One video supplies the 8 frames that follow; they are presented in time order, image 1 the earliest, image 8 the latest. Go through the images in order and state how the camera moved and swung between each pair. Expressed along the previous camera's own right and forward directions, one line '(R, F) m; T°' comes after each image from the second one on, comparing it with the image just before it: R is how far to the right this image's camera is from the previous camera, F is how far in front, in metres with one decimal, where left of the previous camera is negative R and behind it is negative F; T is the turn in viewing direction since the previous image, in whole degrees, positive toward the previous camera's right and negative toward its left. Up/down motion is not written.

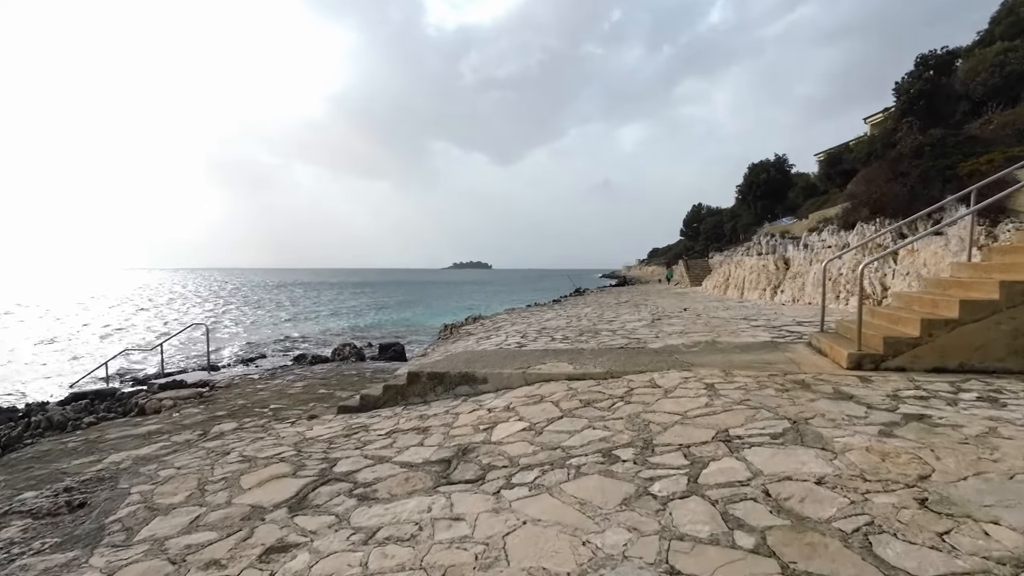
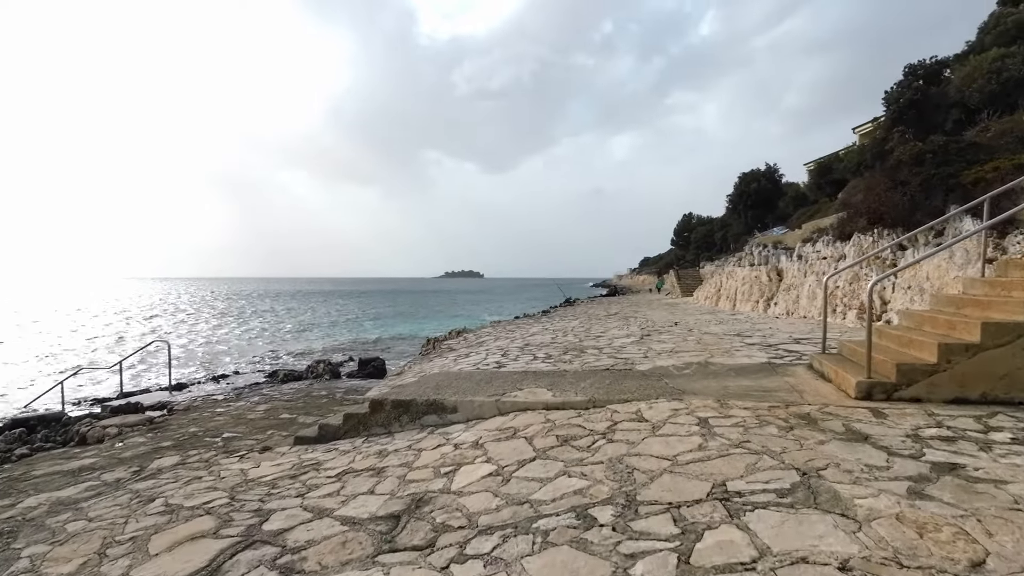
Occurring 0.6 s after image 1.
(+0.2, +0.5) m; +1°
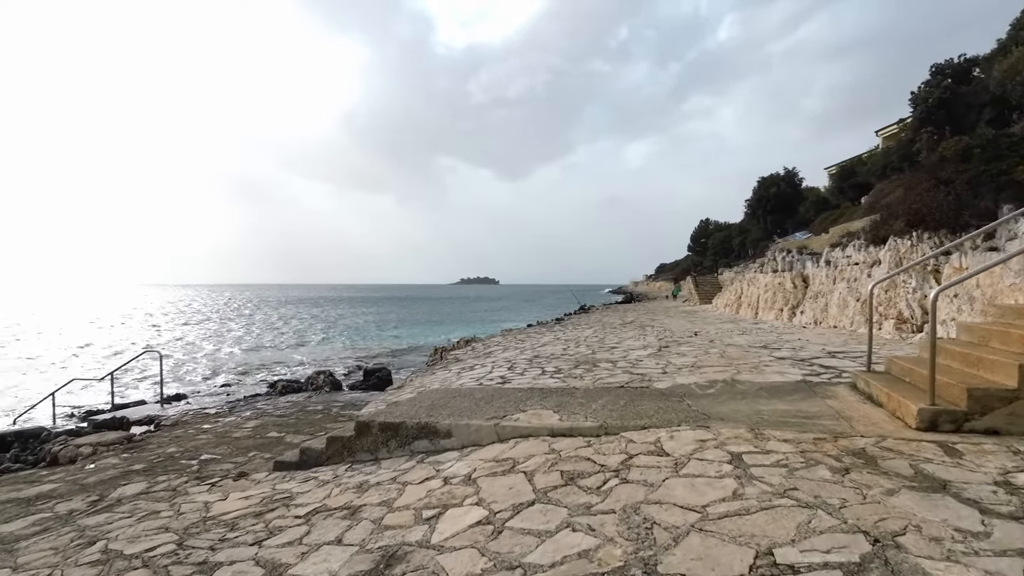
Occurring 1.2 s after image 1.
(+0.1, +0.5) m; -2°
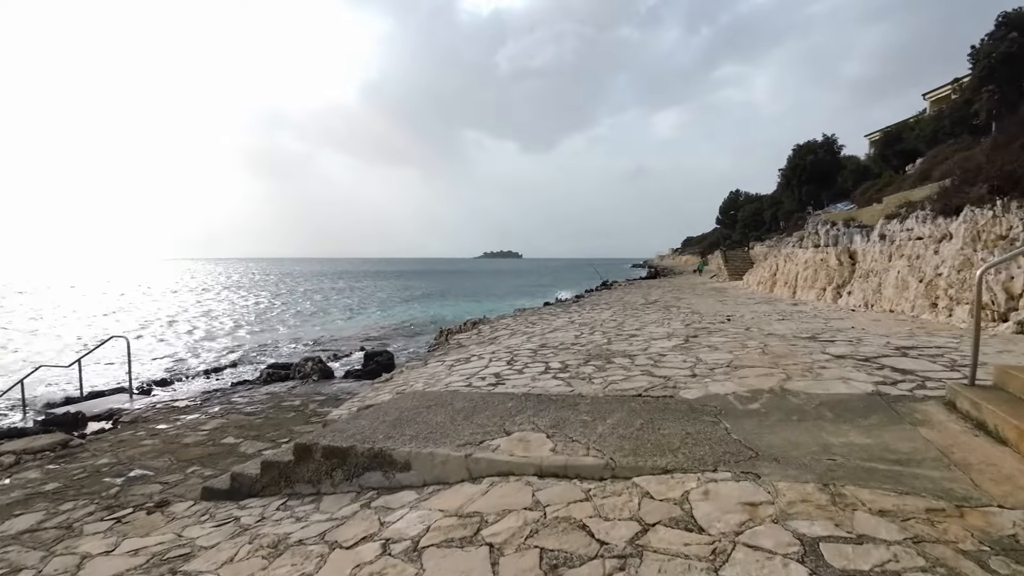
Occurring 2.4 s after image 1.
(+0.2, +1.0) m; -2°
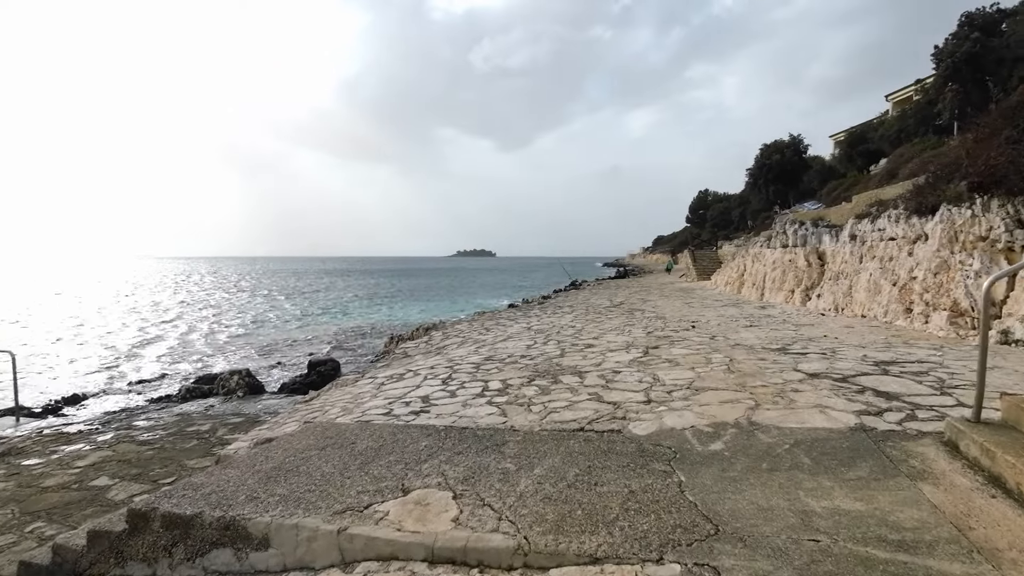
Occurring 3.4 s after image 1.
(+0.3, +0.7) m; +3°
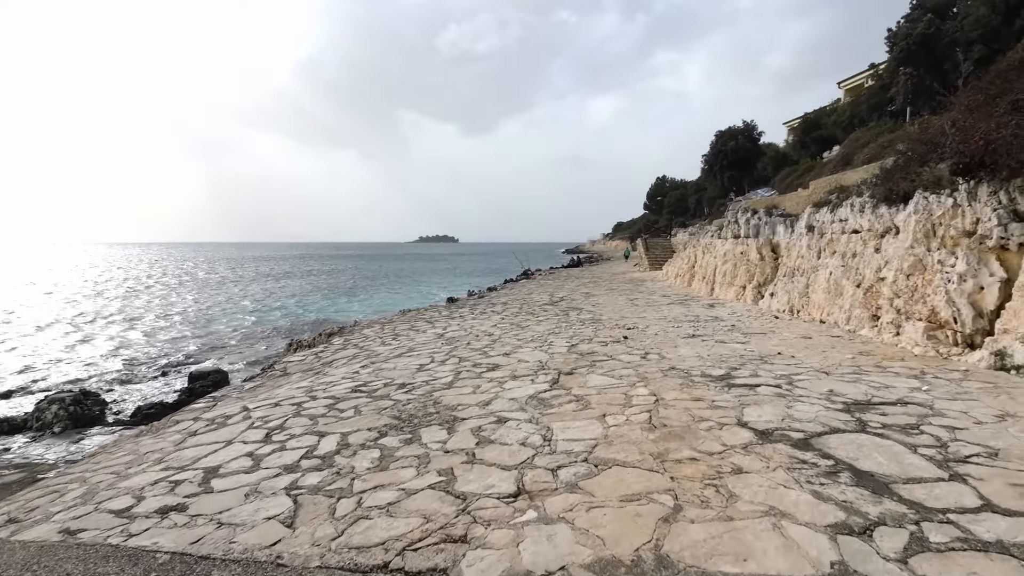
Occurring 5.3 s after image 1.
(+0.7, +1.3) m; +4°
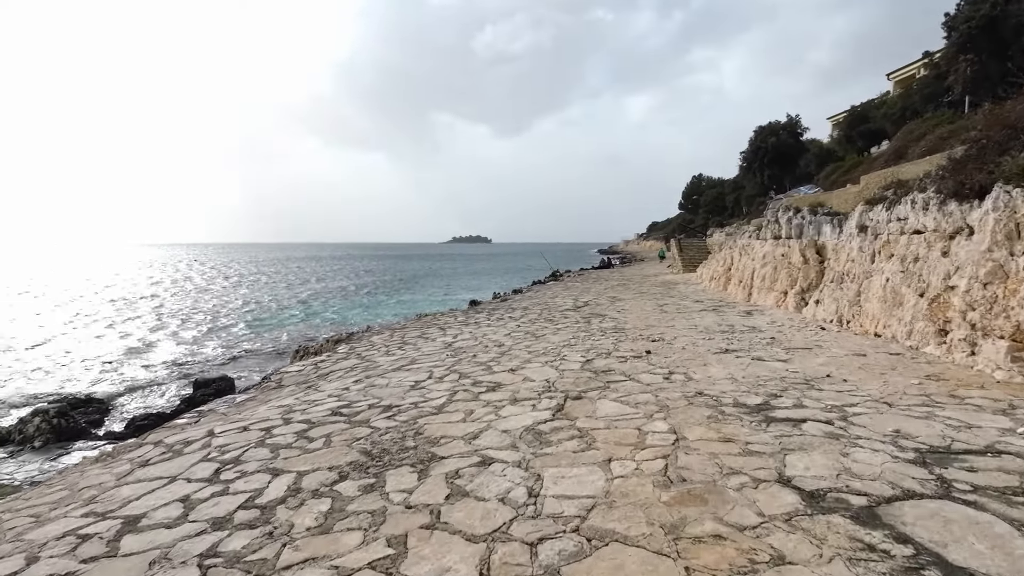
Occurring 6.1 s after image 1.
(+0.2, +0.6) m; -3°
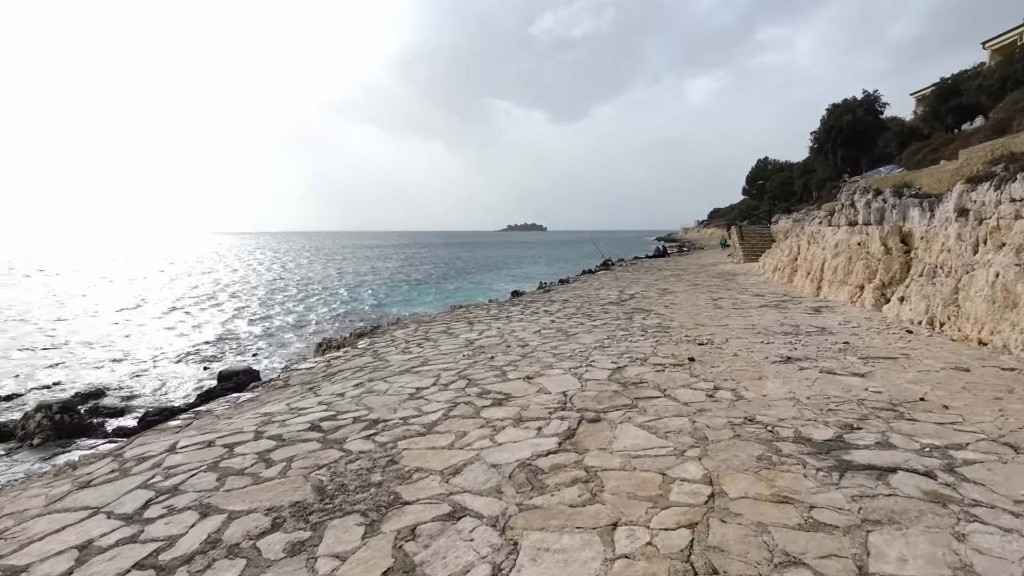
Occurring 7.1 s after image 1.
(+0.3, +0.7) m; -6°
